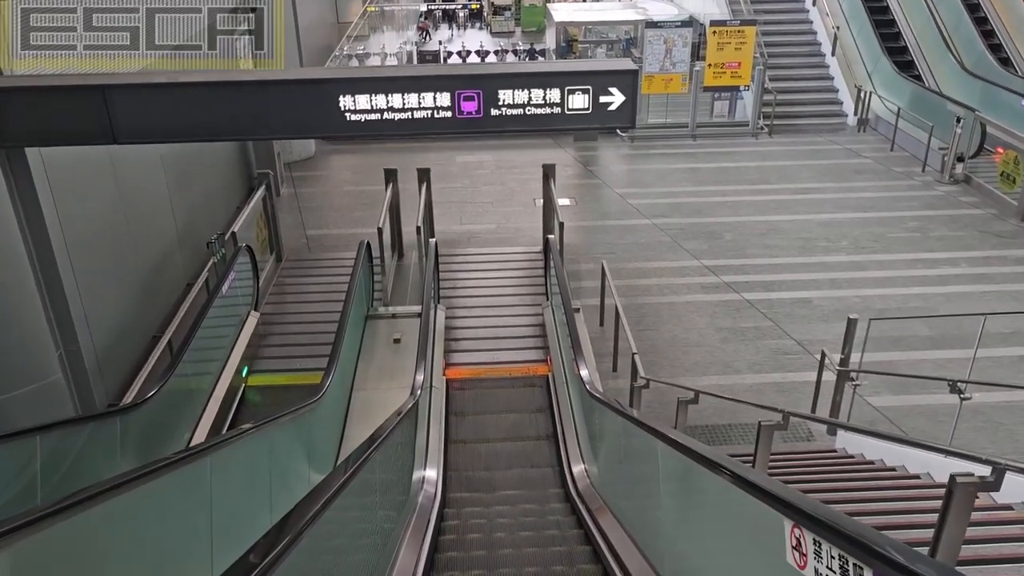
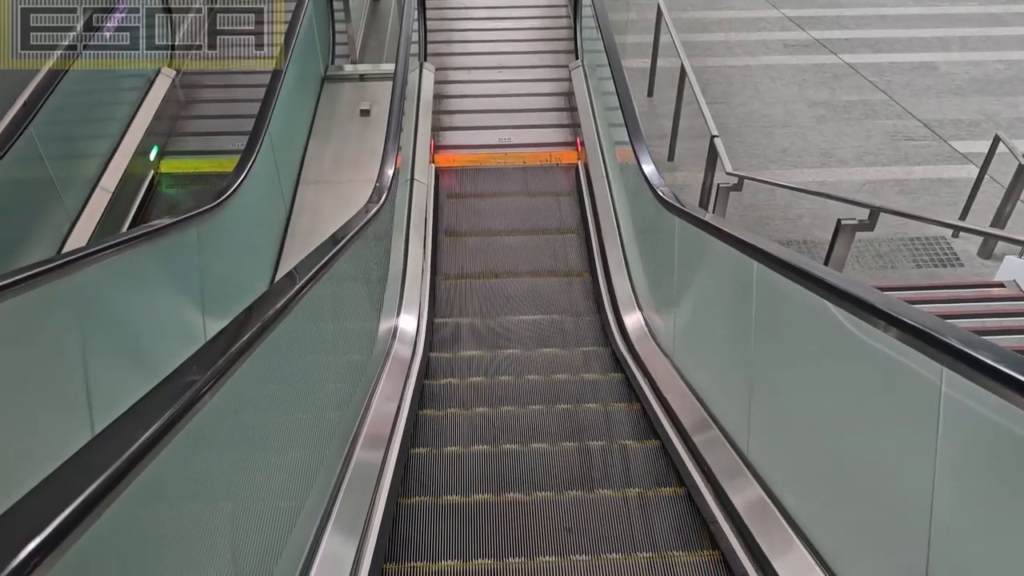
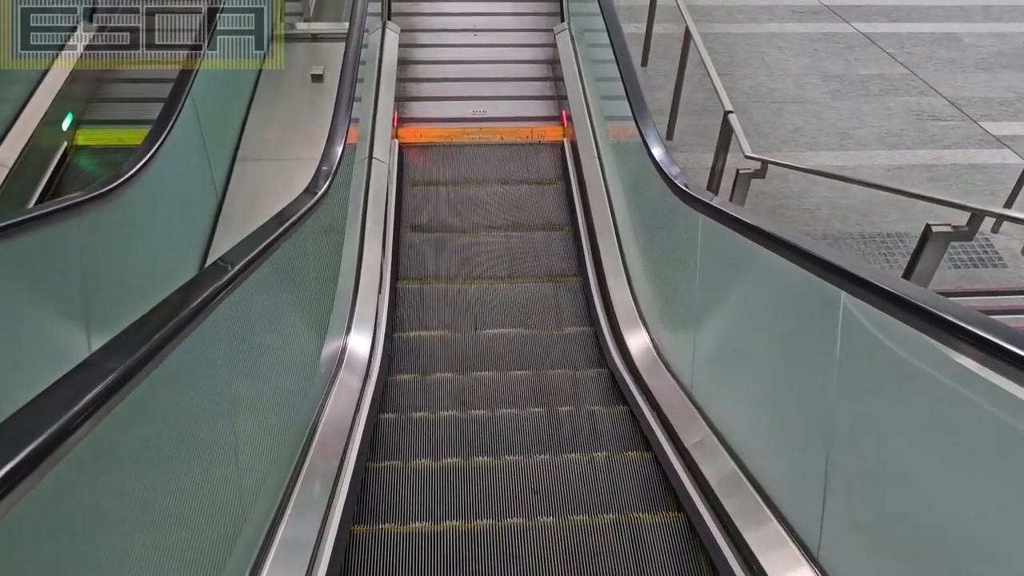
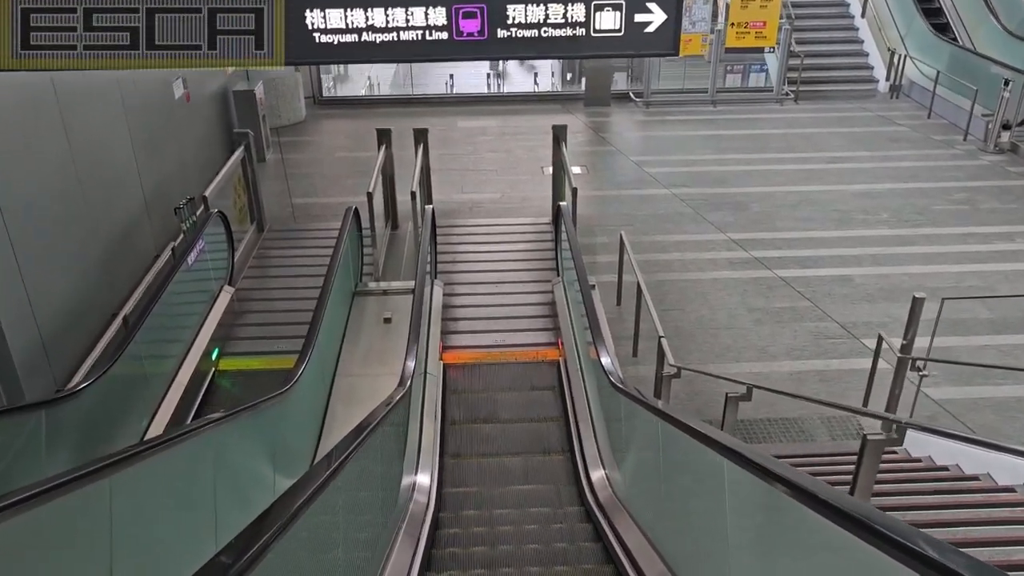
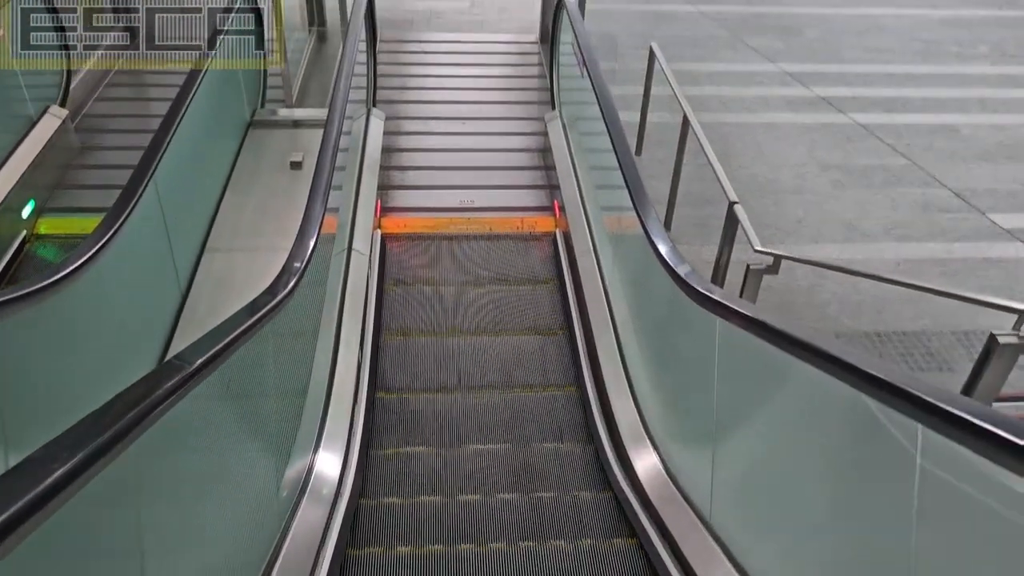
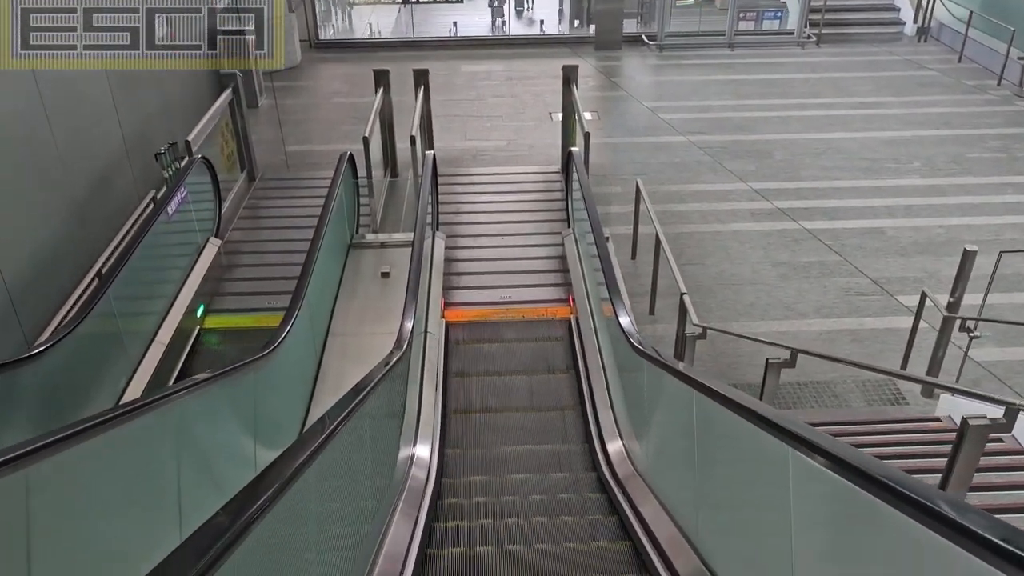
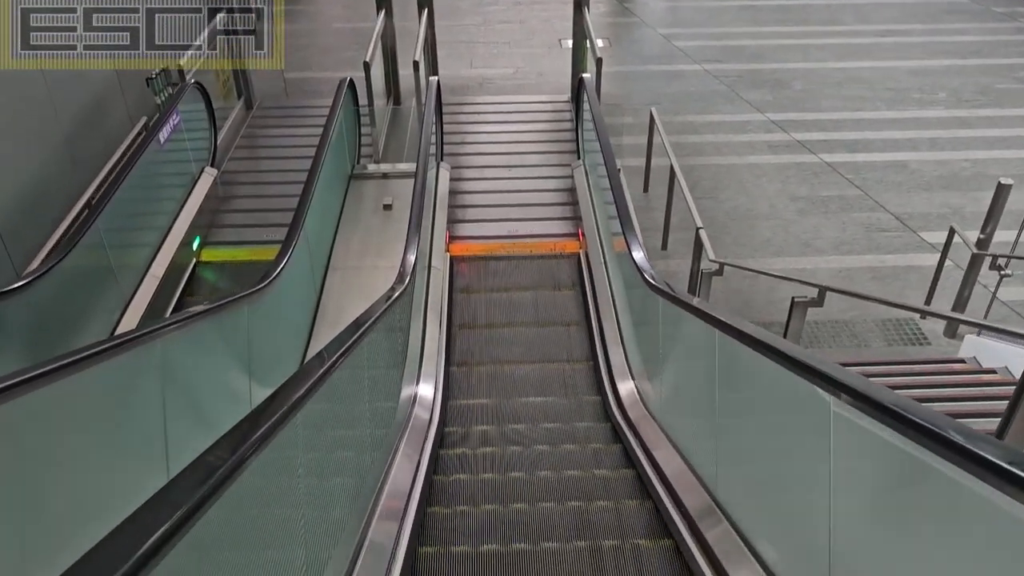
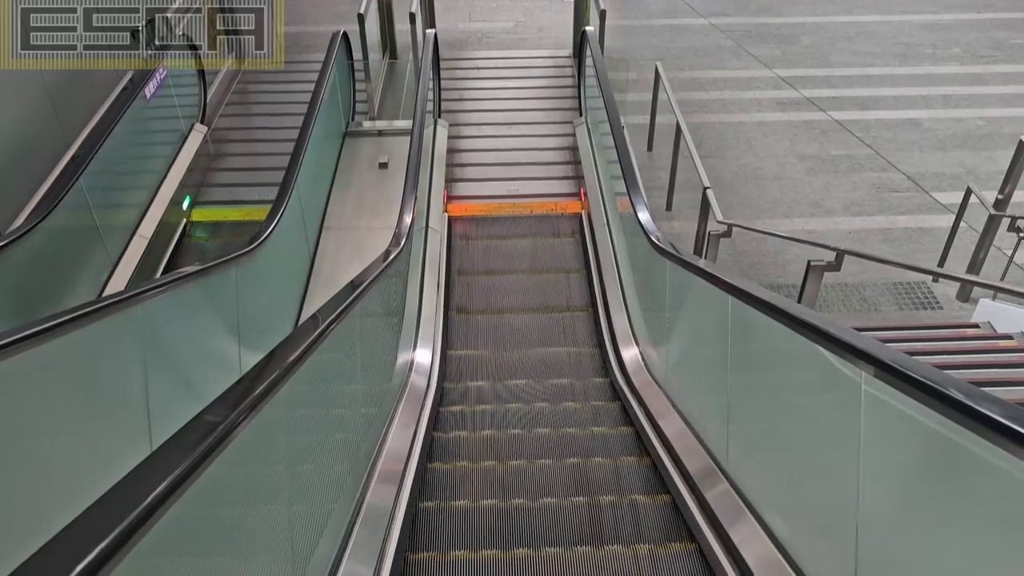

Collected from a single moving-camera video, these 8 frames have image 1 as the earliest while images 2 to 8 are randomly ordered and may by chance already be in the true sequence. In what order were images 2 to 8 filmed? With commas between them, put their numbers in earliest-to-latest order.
4, 6, 7, 8, 2, 3, 5
